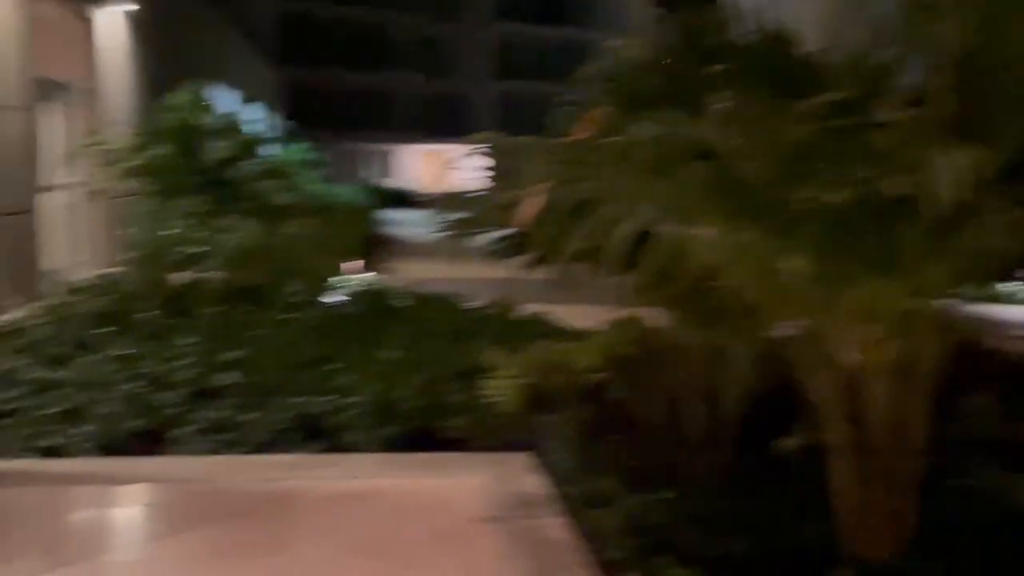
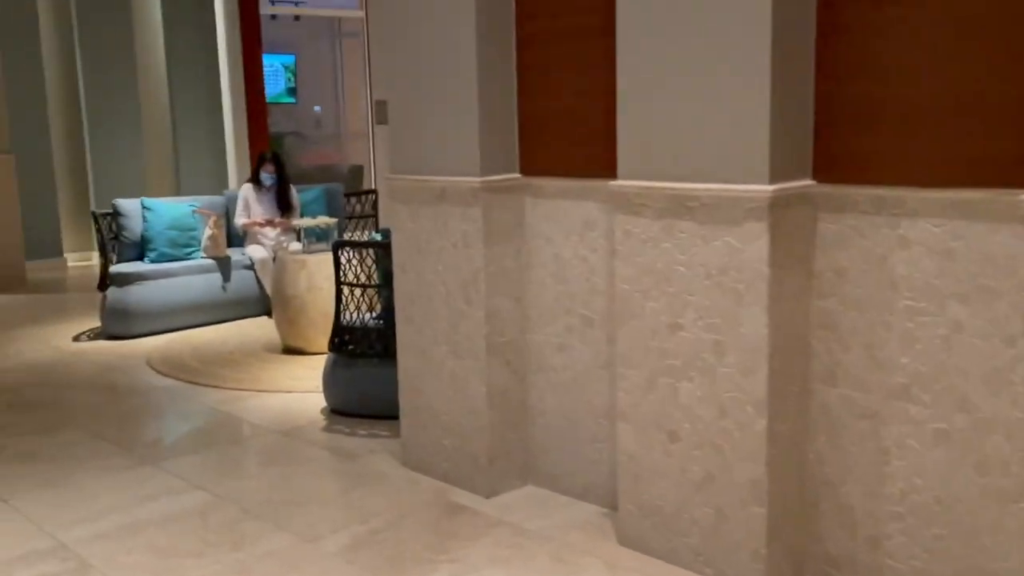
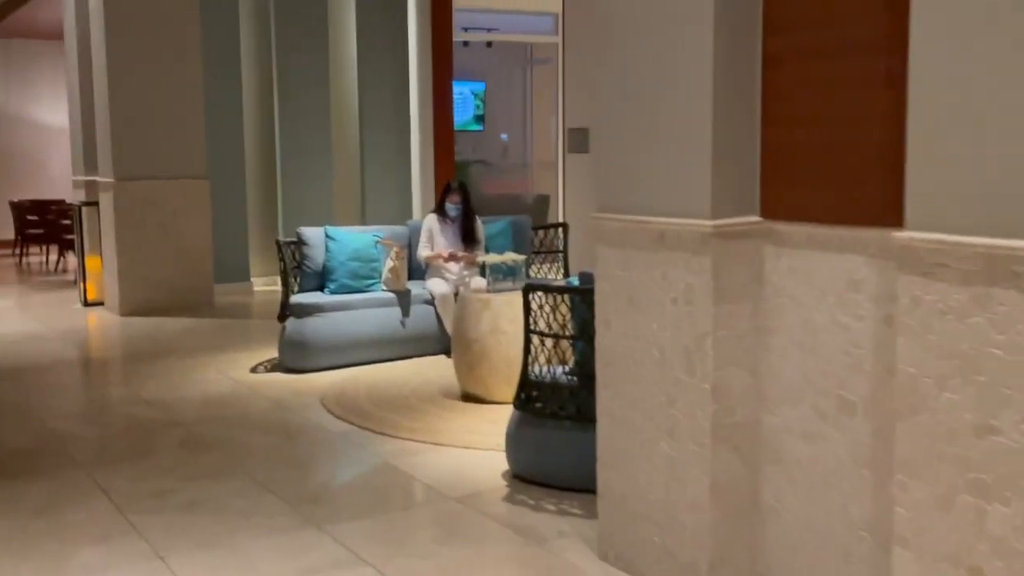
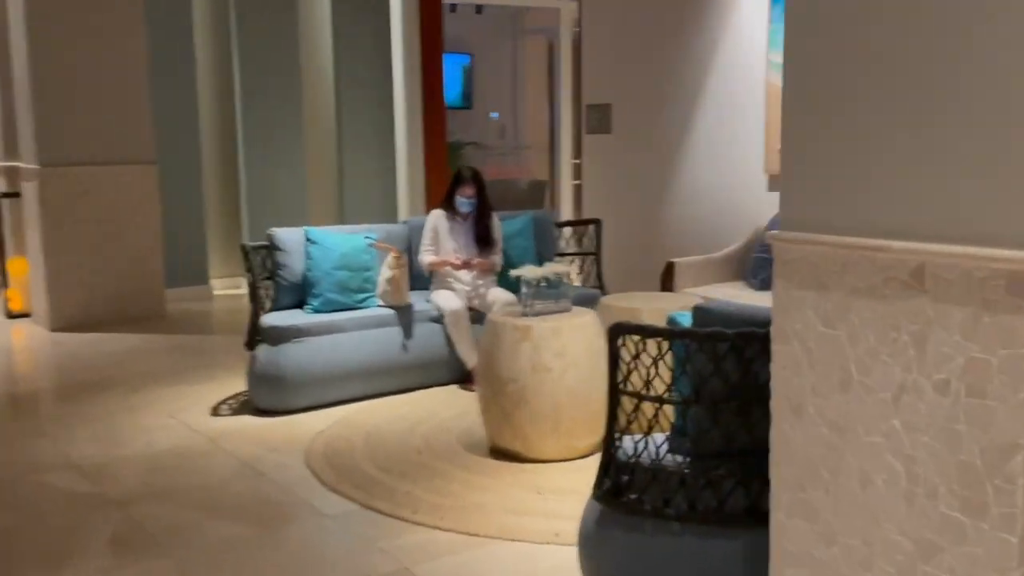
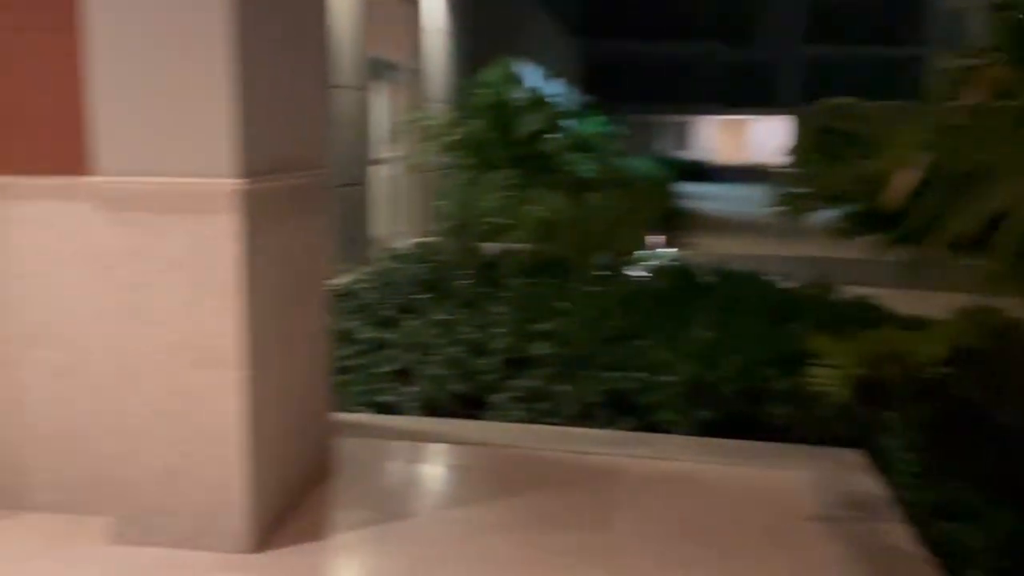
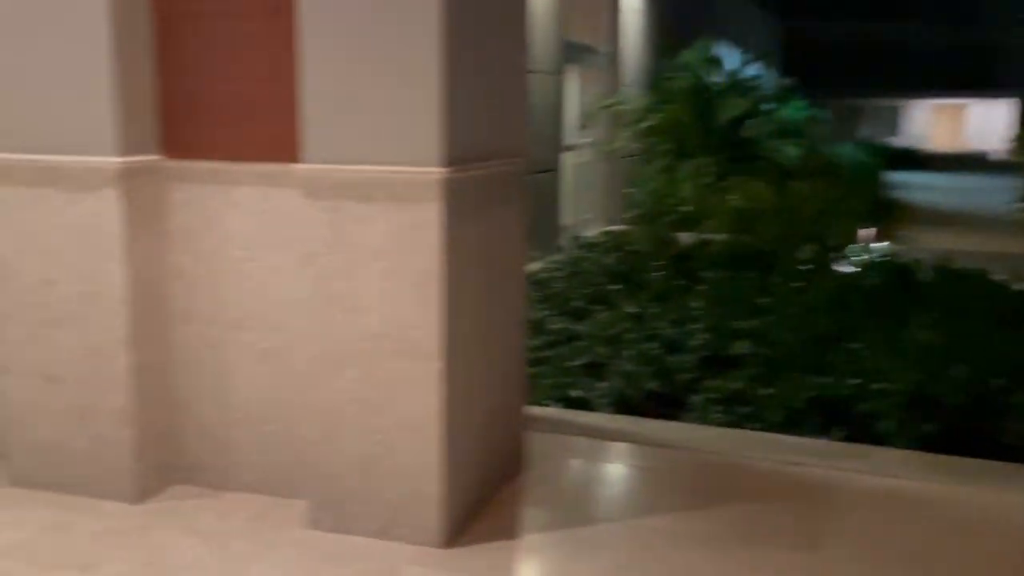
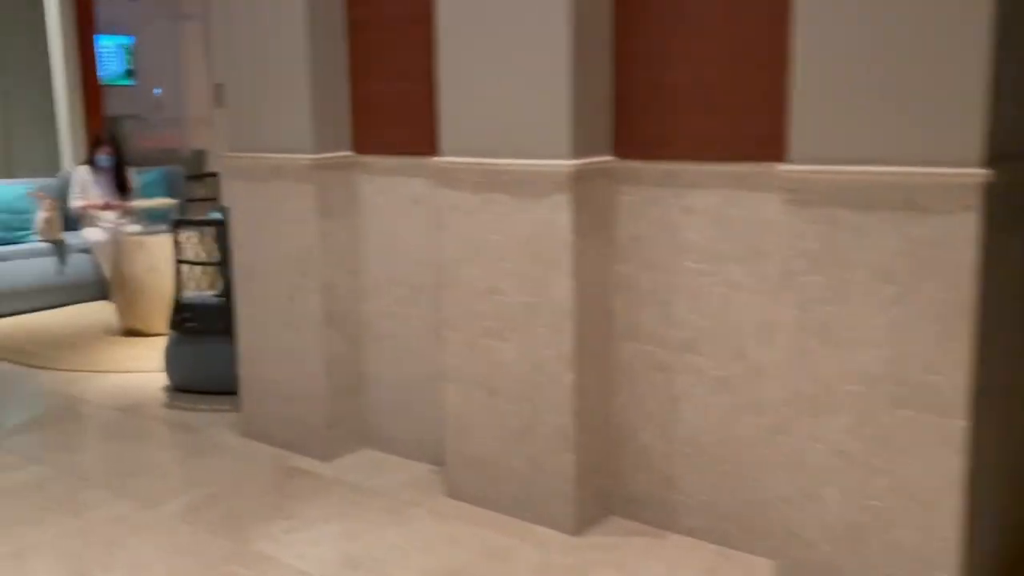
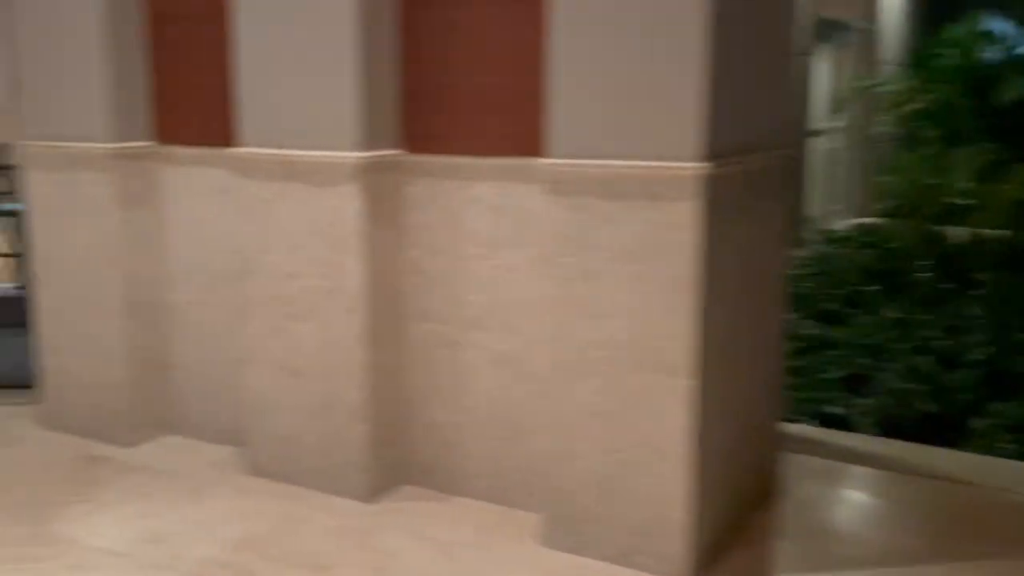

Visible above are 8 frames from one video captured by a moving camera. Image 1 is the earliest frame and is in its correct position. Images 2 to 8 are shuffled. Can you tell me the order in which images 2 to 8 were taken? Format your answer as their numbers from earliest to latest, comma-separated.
5, 6, 8, 7, 2, 3, 4
